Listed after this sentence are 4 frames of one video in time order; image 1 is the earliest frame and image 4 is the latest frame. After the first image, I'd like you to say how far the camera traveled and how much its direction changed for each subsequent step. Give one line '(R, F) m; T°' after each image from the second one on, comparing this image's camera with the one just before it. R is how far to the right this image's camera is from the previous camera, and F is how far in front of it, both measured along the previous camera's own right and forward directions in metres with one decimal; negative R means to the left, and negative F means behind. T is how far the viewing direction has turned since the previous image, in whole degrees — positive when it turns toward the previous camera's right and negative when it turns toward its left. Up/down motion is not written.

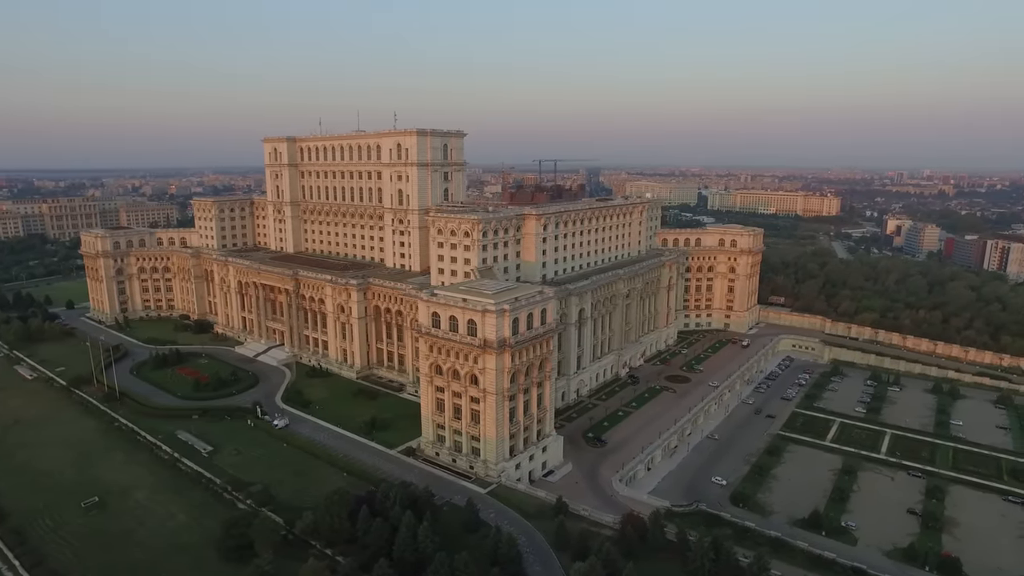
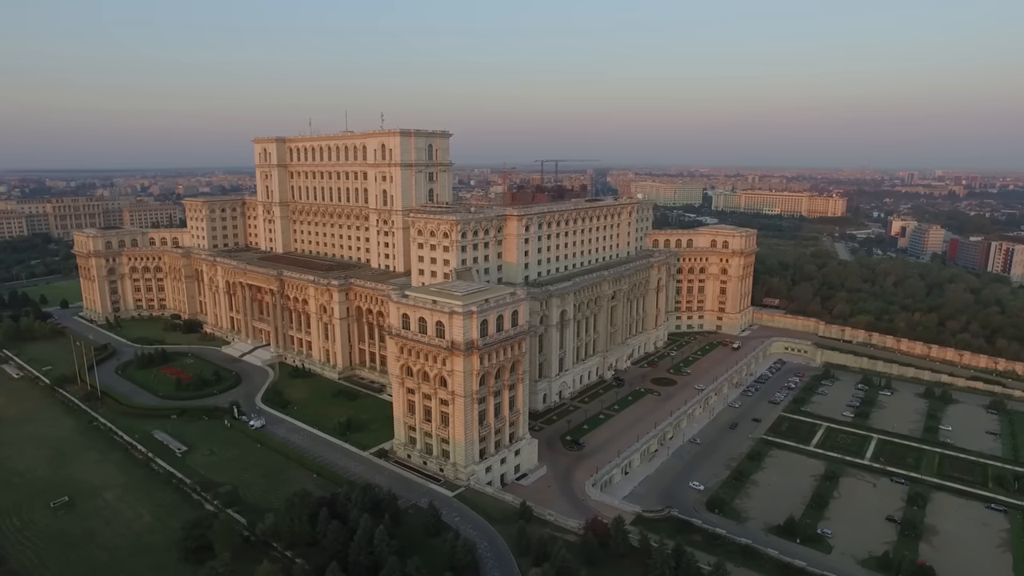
(+3.9, +0.6) m; -1°
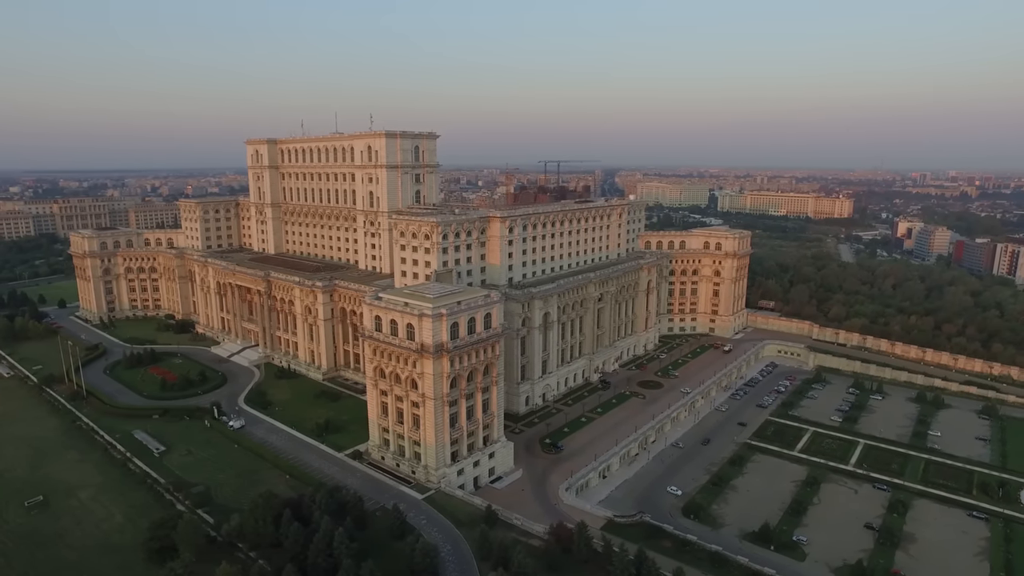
(+3.8, +0.3) m; -1°
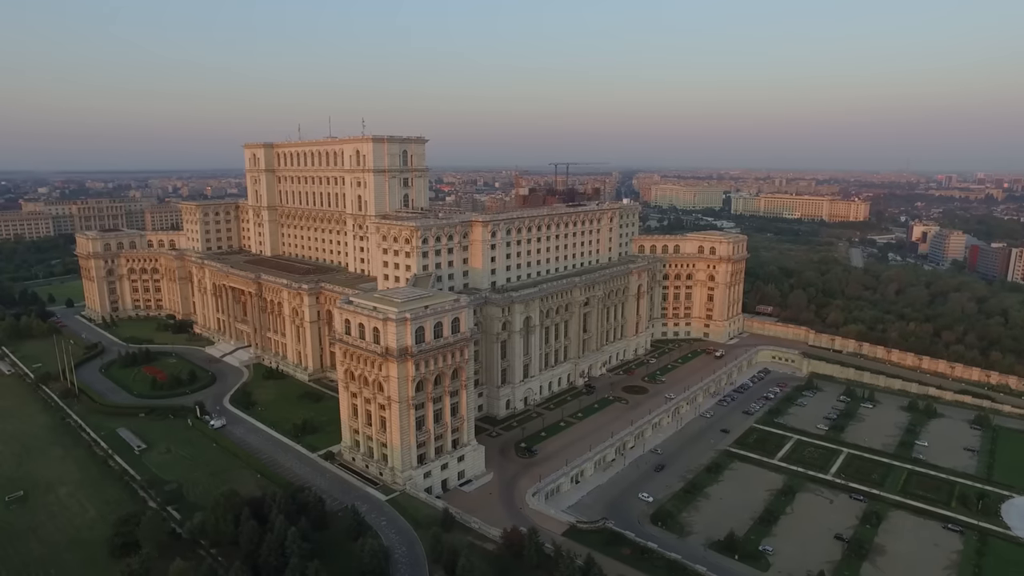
(+5.4, -0.2) m; -2°
